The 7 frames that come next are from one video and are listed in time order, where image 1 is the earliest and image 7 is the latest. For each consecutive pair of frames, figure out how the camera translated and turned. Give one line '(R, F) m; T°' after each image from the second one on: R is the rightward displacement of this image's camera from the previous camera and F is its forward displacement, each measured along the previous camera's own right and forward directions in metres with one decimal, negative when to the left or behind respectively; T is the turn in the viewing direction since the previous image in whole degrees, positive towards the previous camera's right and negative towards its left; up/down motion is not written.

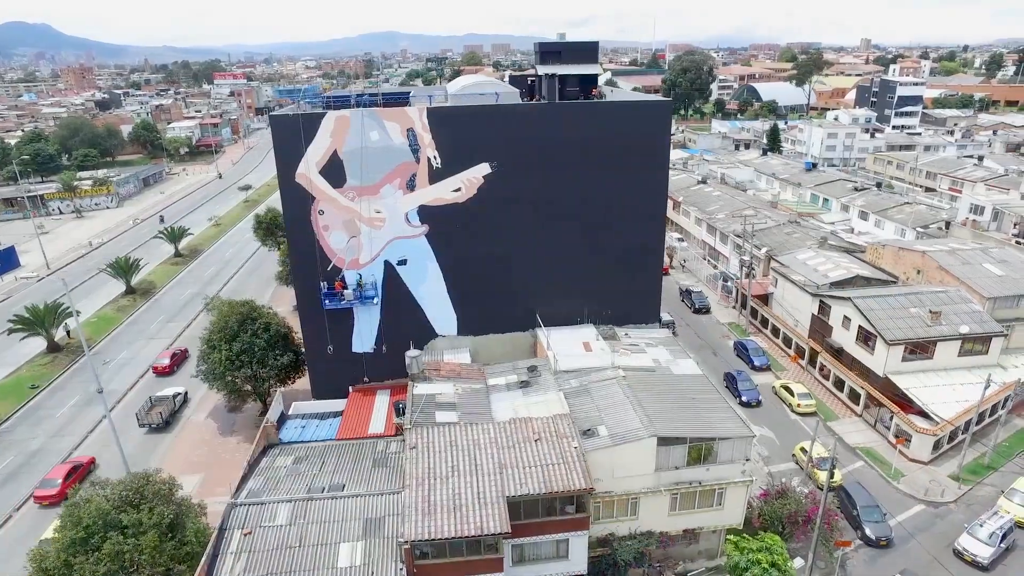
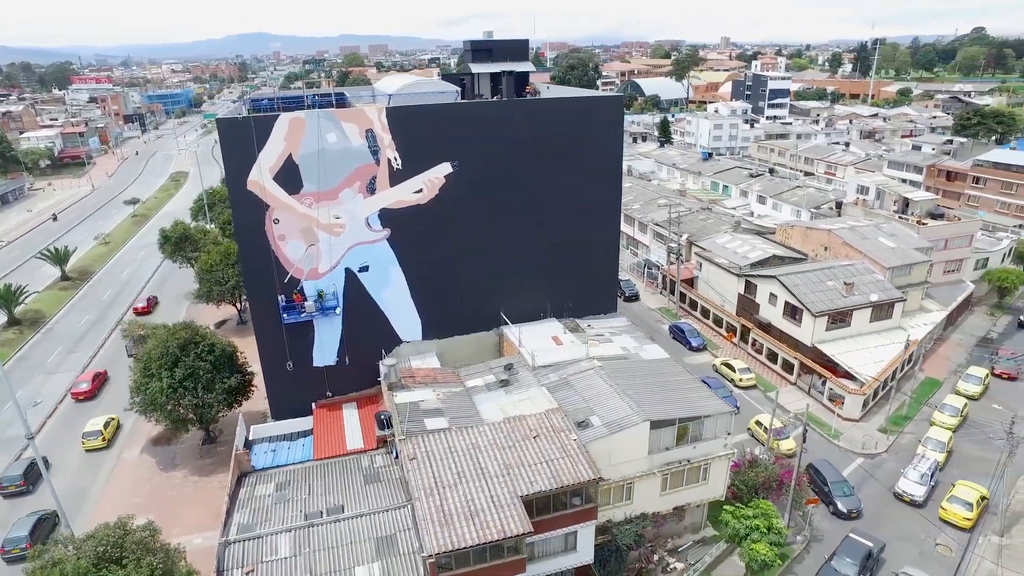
(-2.8, +0.4) m; +10°
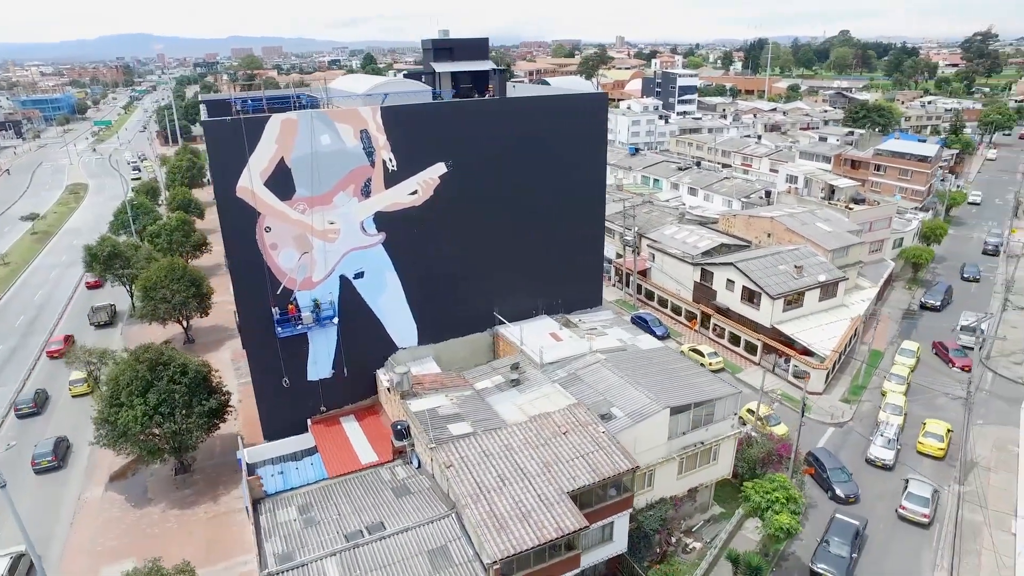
(-3.4, +0.4) m; +8°
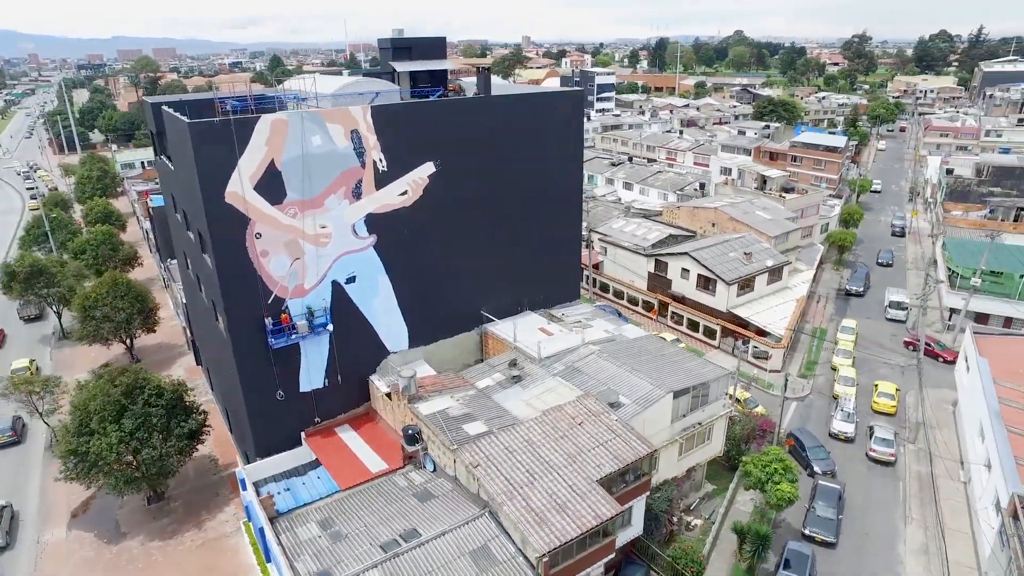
(-2.8, +0.1) m; +8°
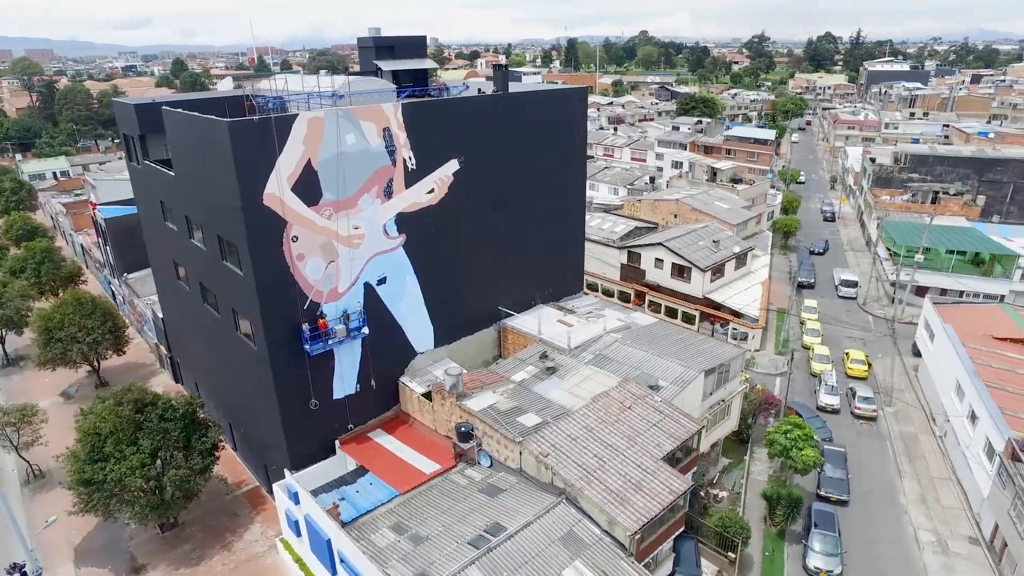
(-4.1, 0.0) m; +8°
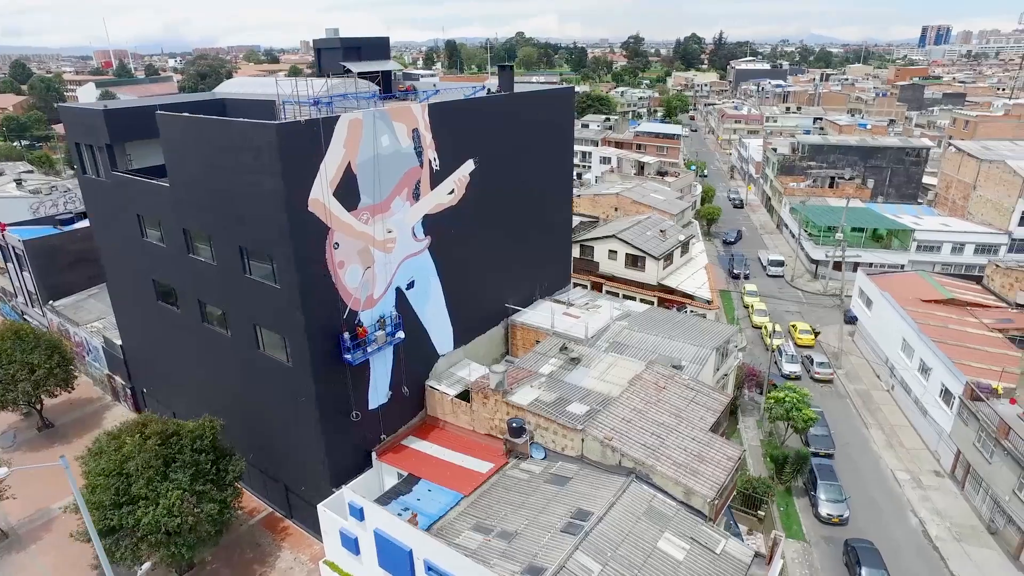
(-4.9, +0.1) m; +10°
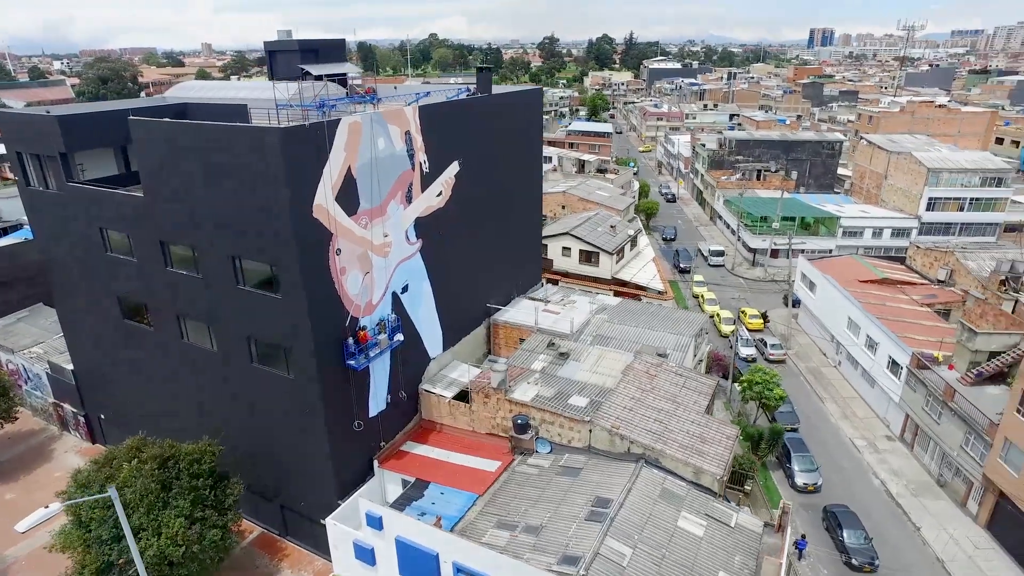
(-2.5, -0.1) m; +7°
